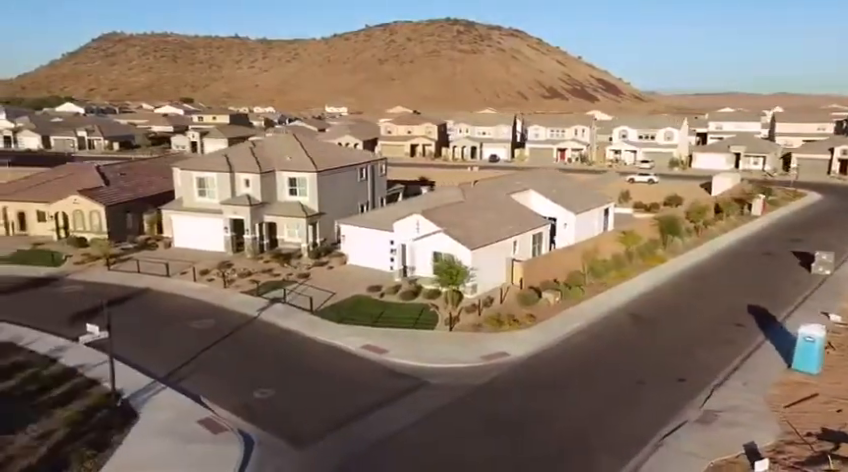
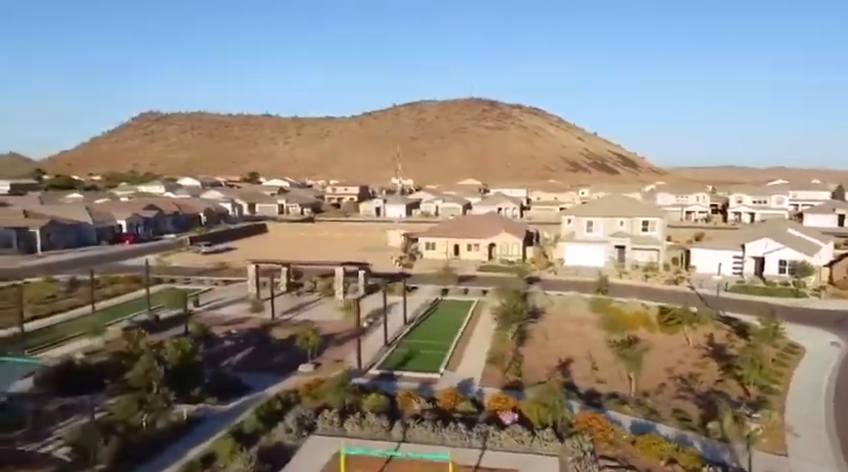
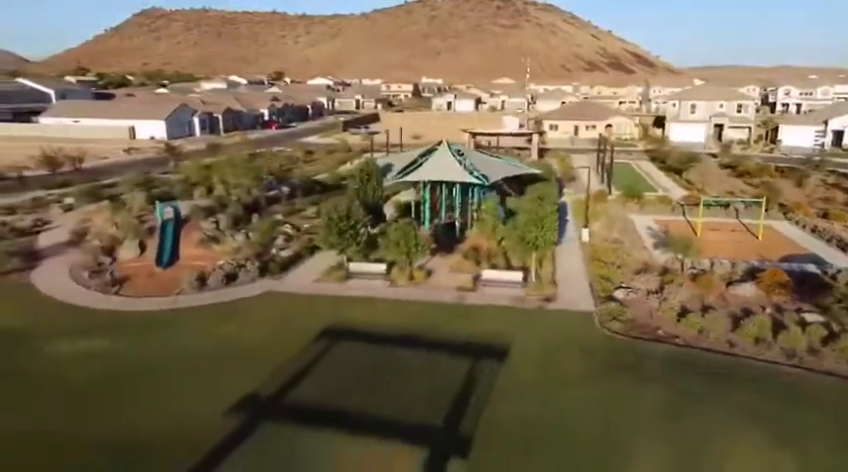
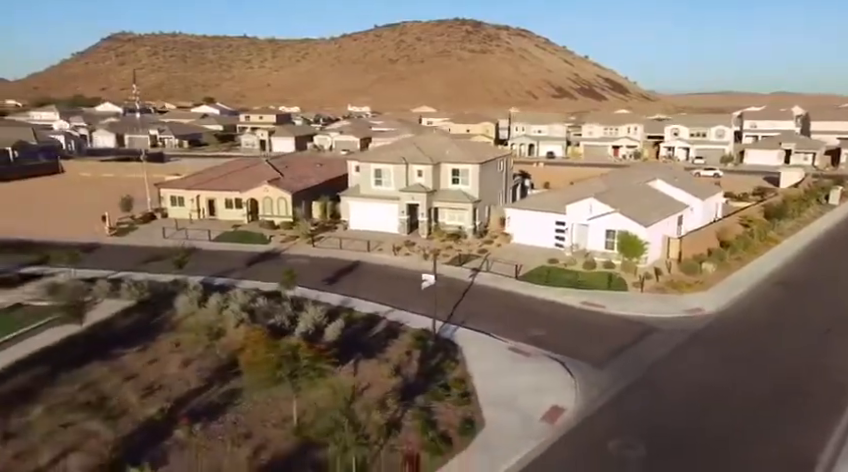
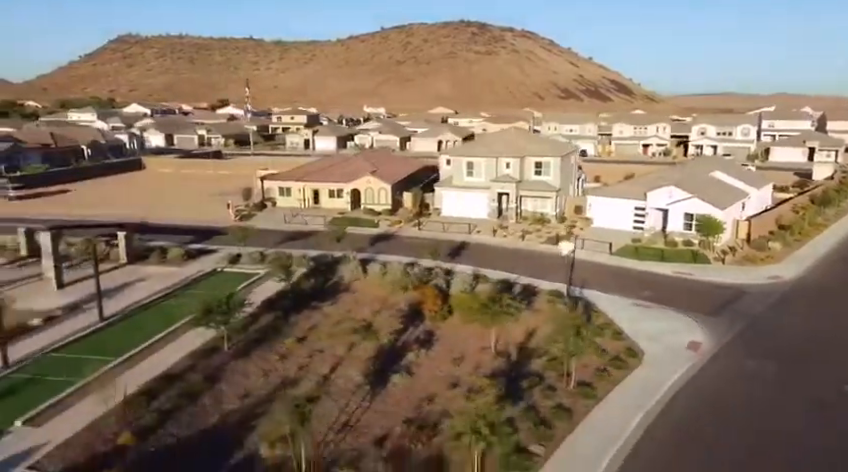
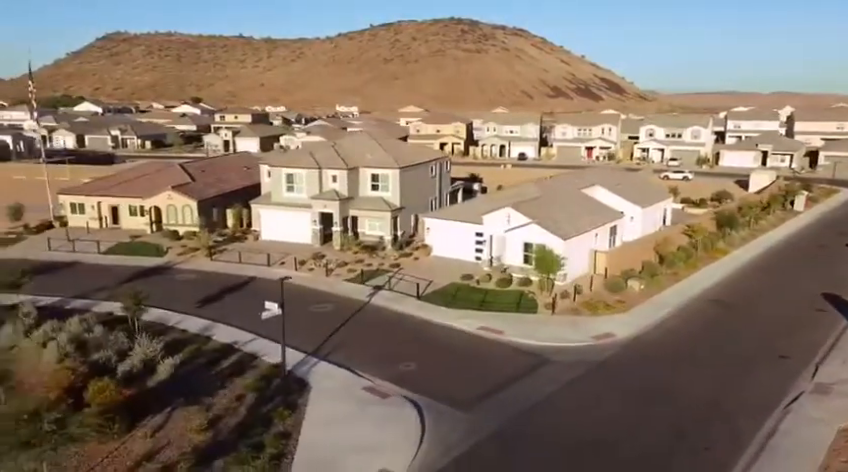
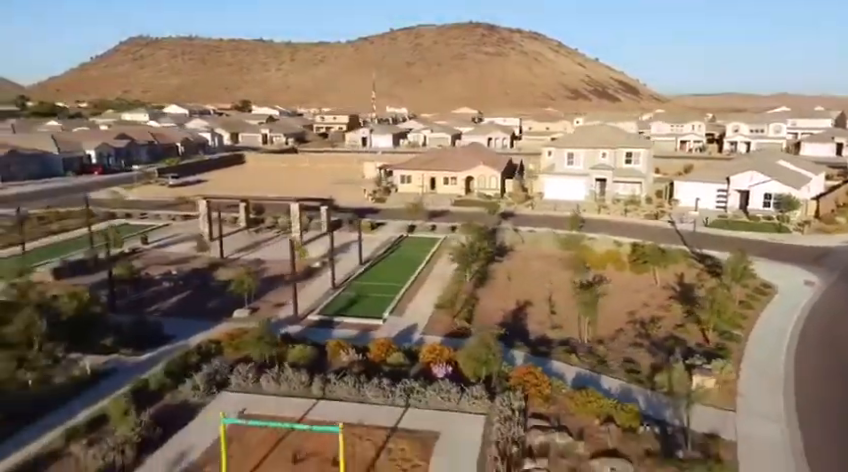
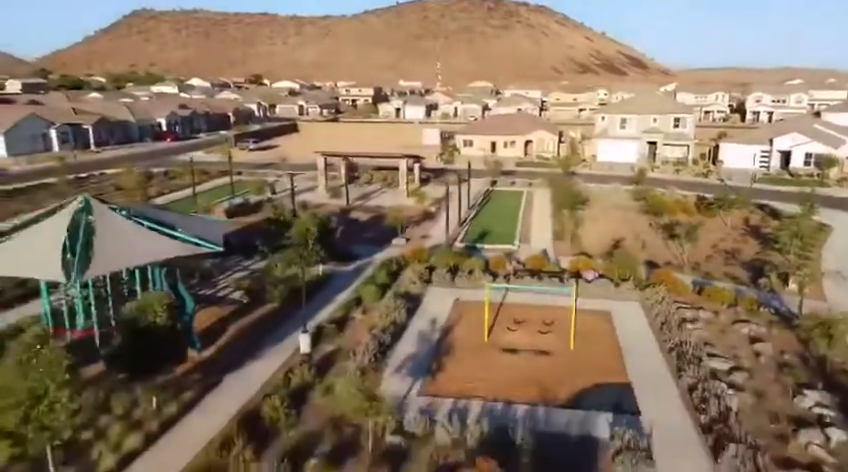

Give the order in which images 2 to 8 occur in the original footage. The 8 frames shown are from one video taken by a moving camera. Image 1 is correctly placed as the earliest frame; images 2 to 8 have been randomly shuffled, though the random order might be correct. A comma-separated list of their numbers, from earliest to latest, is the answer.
6, 4, 5, 7, 2, 8, 3
